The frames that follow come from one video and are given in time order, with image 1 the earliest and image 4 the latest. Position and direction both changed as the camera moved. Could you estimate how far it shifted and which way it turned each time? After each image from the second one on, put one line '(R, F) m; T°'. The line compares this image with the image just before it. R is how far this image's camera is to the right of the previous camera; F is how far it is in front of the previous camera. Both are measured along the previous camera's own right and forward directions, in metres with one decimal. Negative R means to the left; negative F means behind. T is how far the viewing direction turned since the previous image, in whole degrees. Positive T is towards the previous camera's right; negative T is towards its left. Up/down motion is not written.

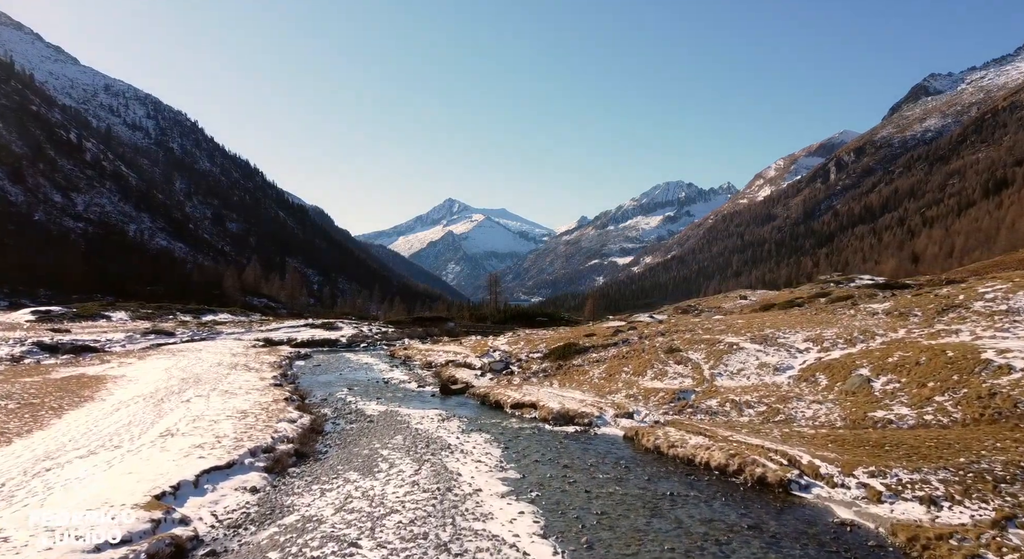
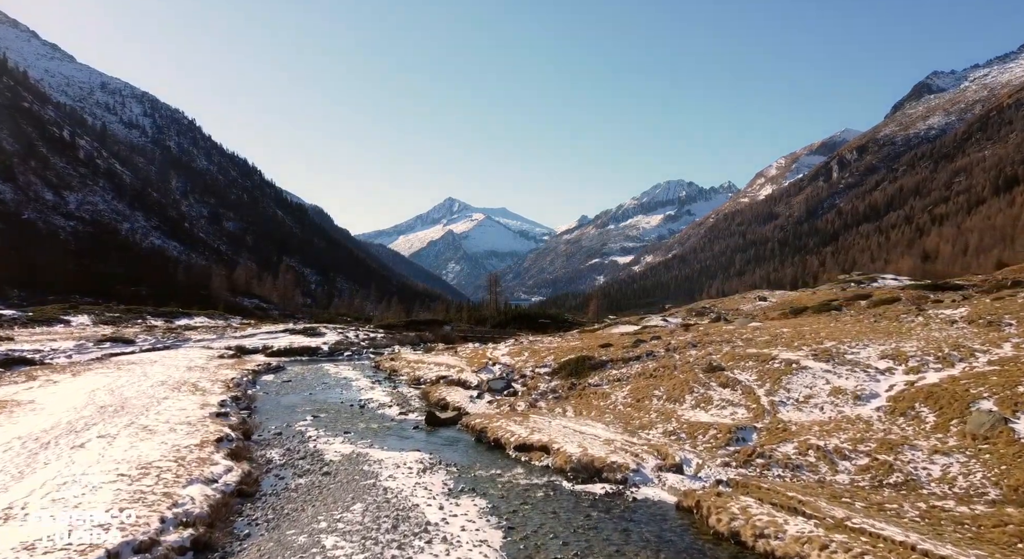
(-0.2, +9.2) m; 0°
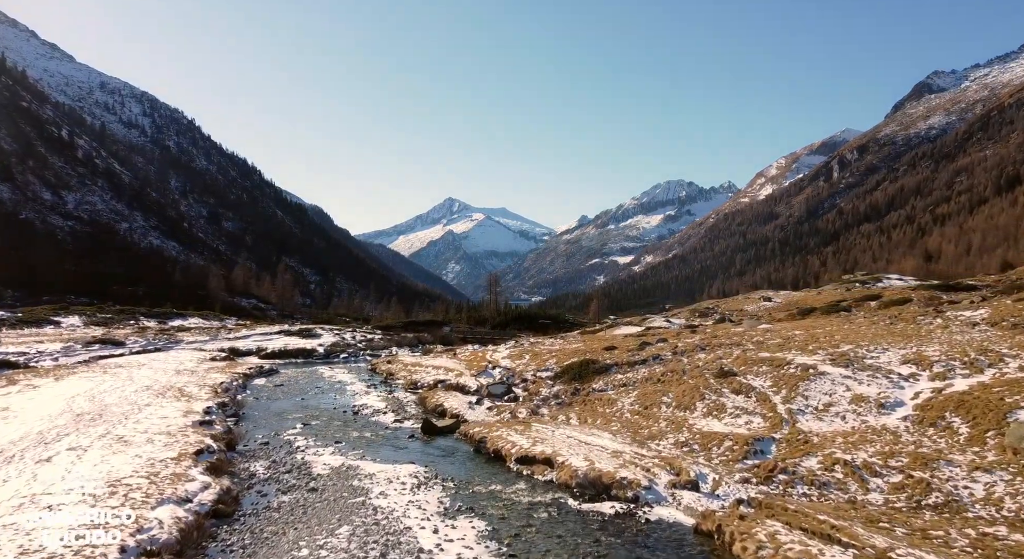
(0.0, +2.0) m; 0°
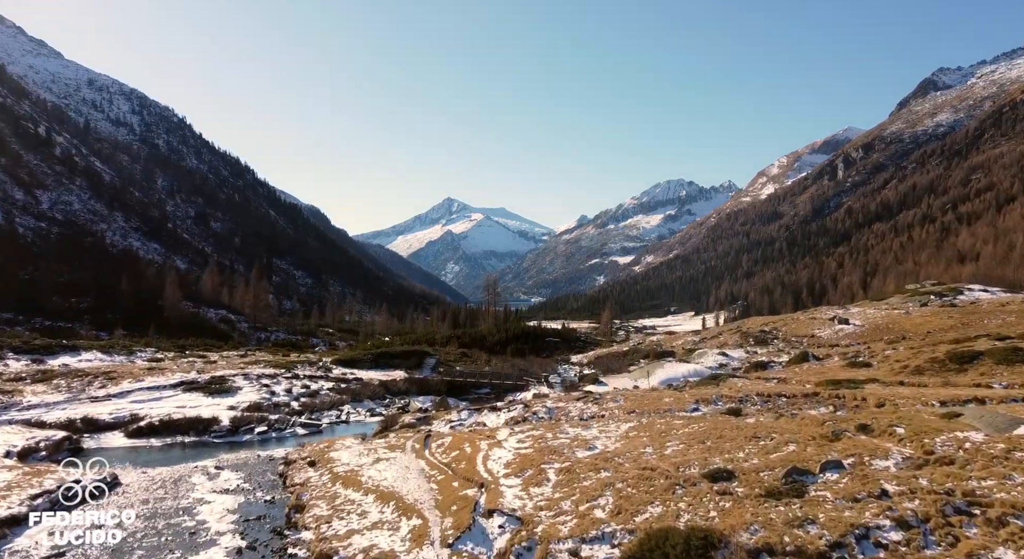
(-0.6, +26.6) m; 0°
